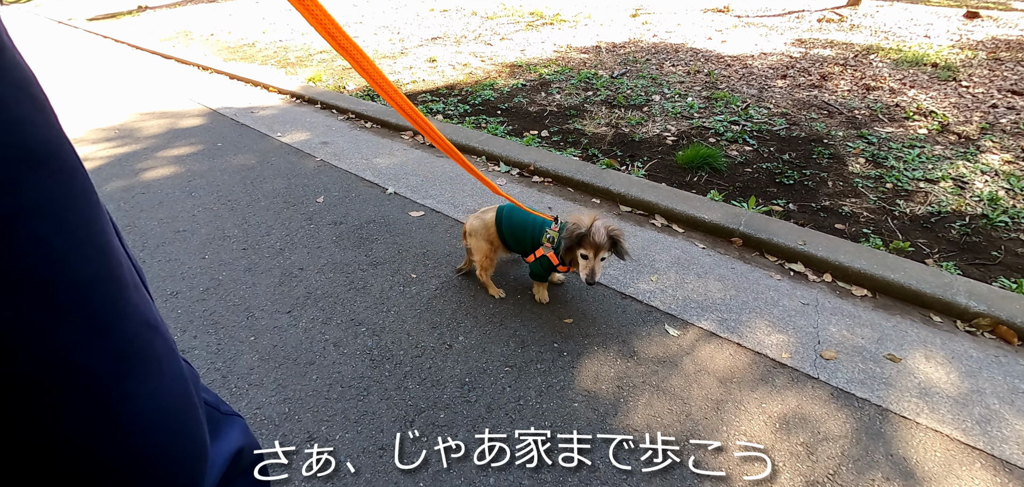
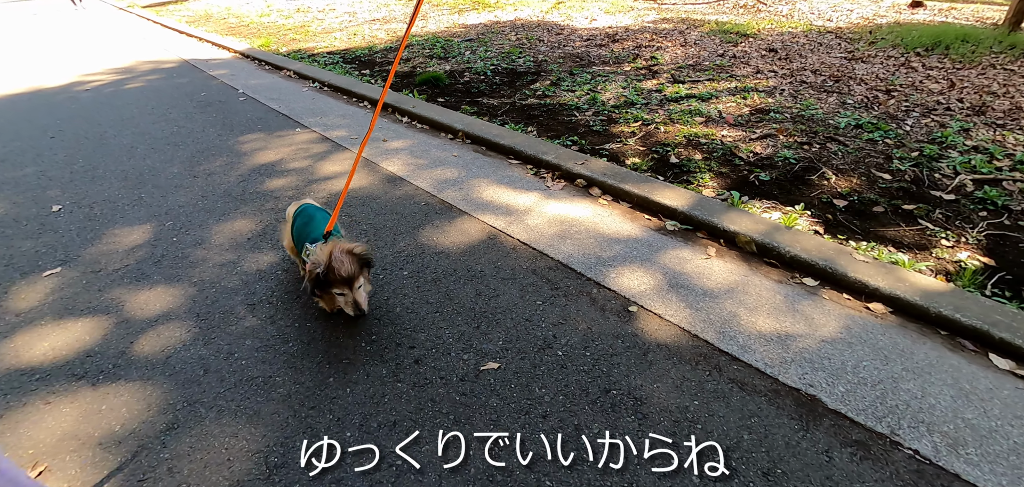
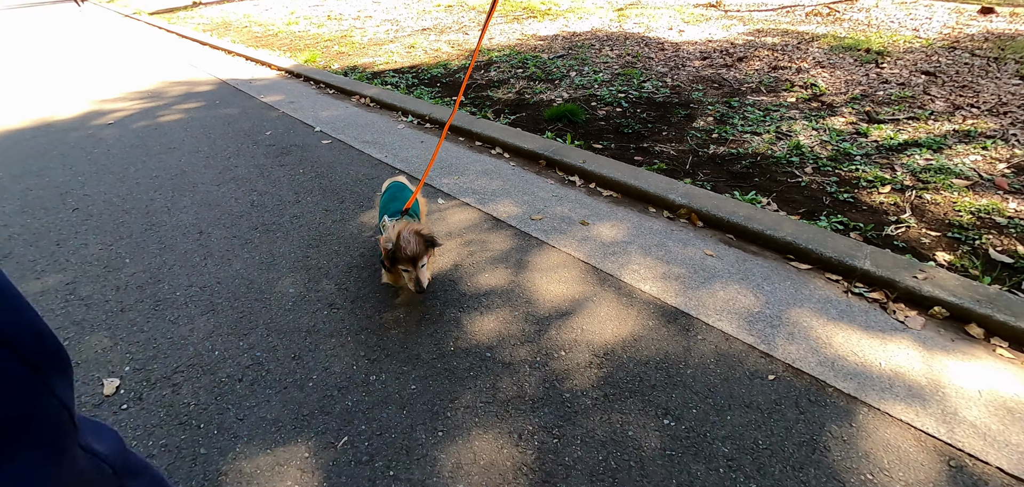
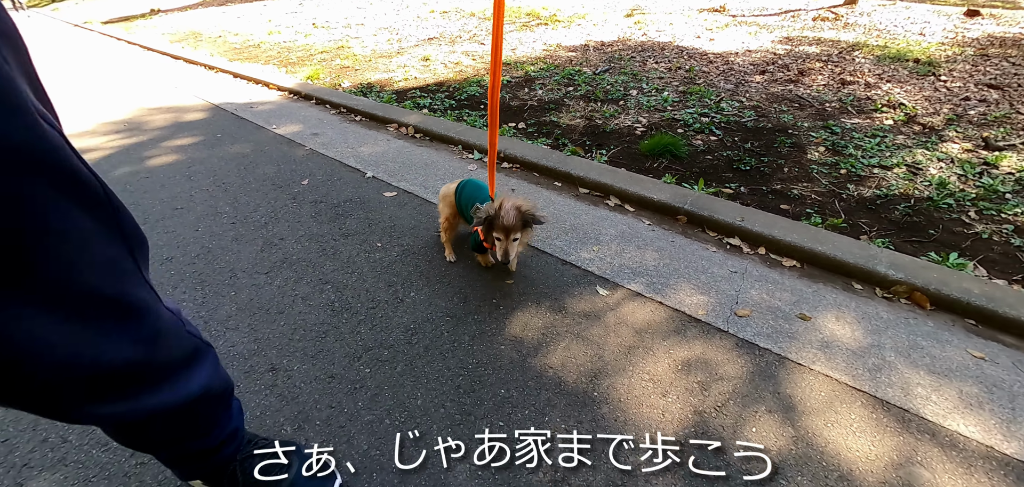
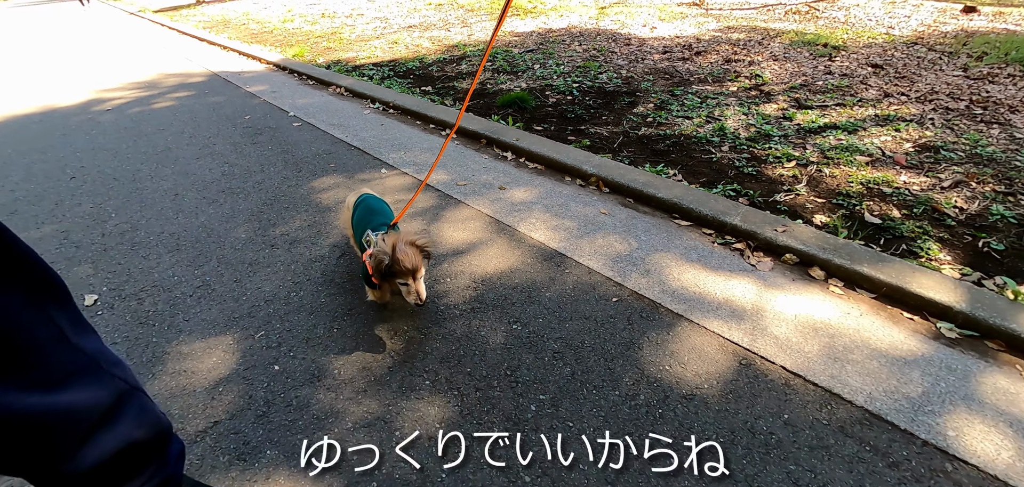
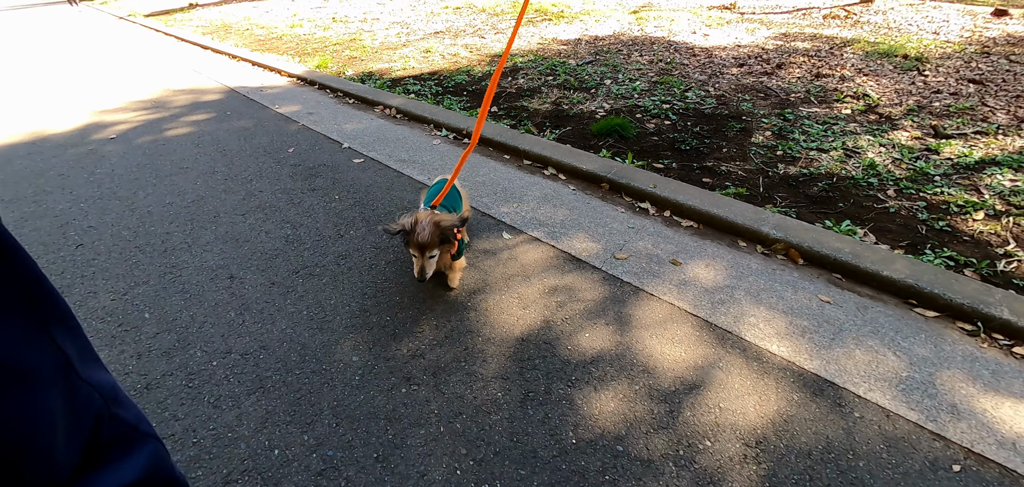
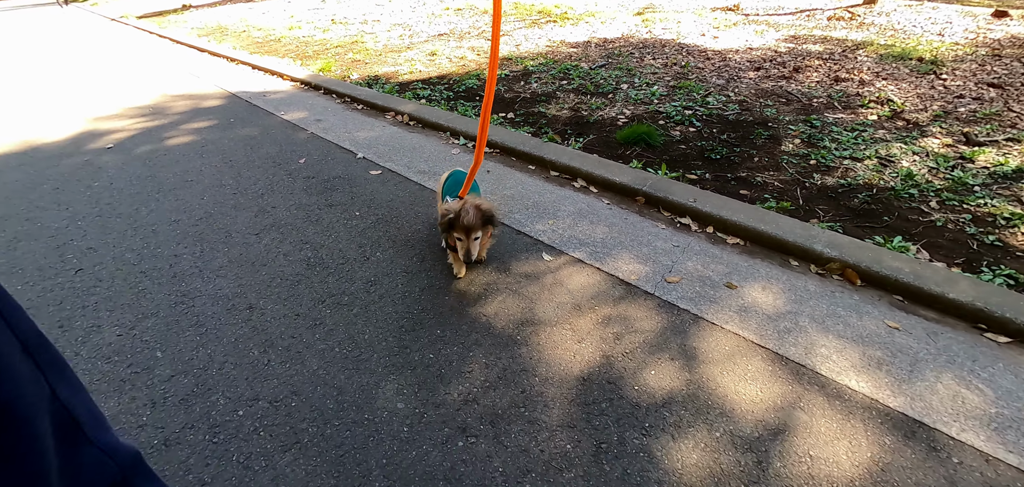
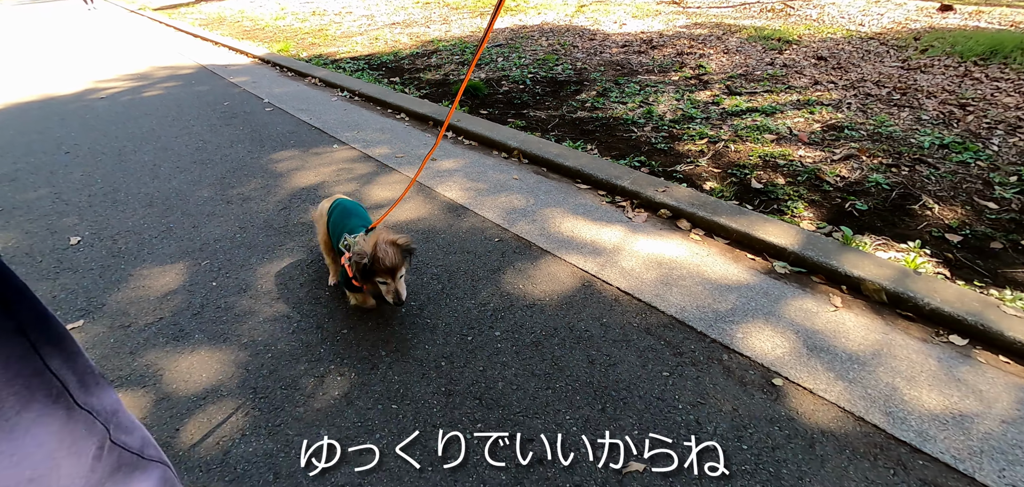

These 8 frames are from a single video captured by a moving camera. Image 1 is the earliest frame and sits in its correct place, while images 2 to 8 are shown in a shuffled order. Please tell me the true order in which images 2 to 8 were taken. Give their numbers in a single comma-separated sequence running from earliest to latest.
4, 7, 6, 3, 5, 8, 2
